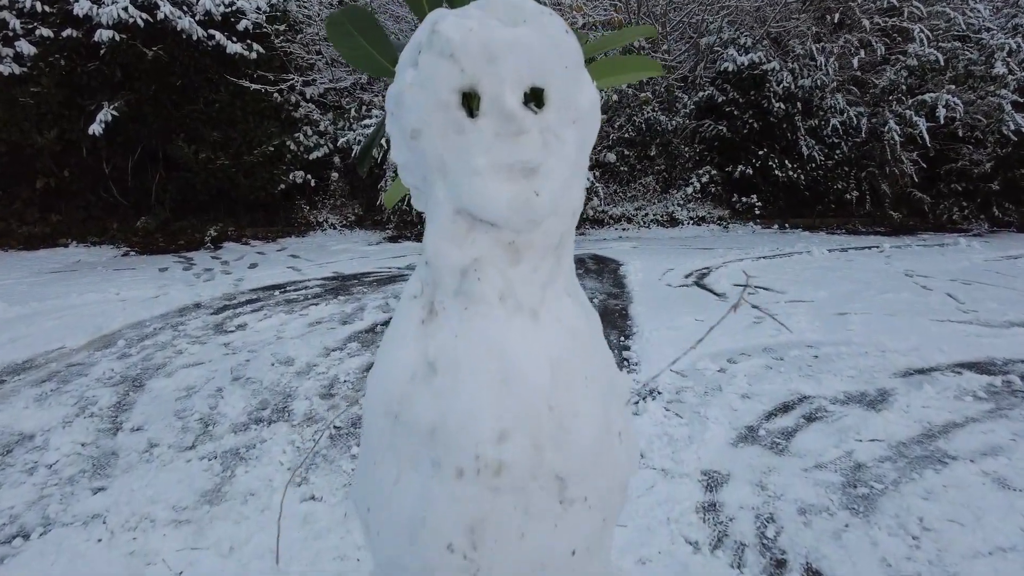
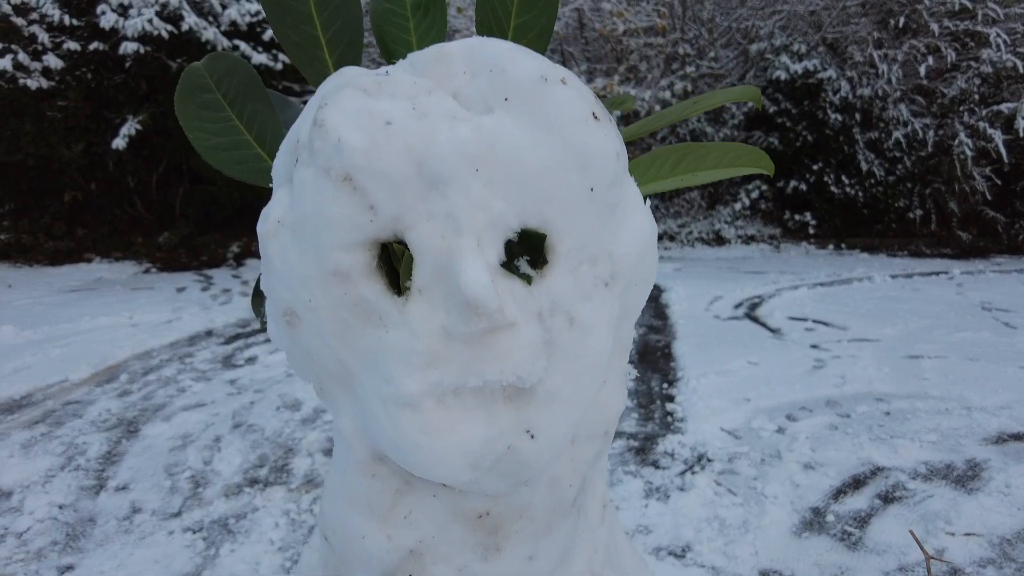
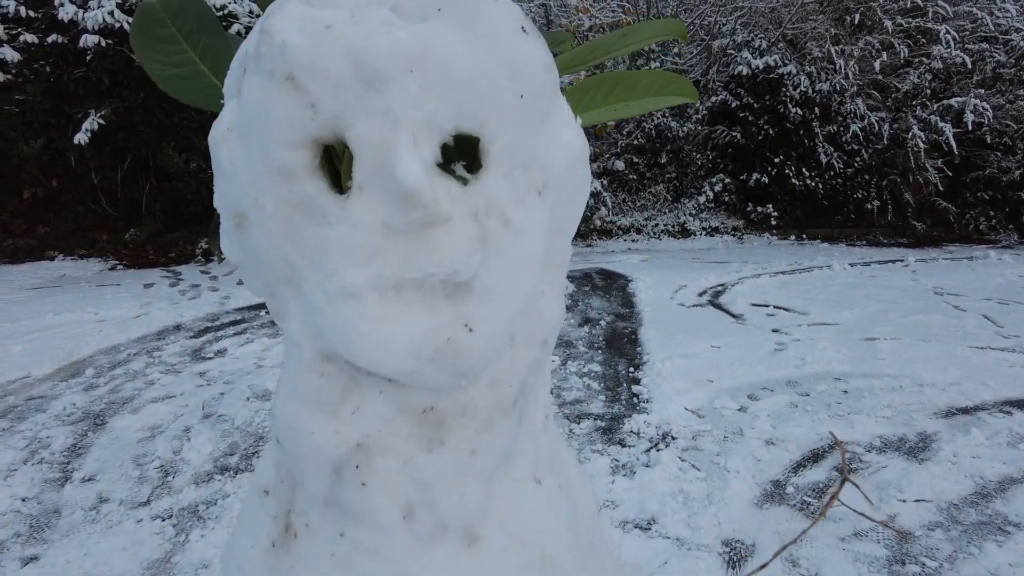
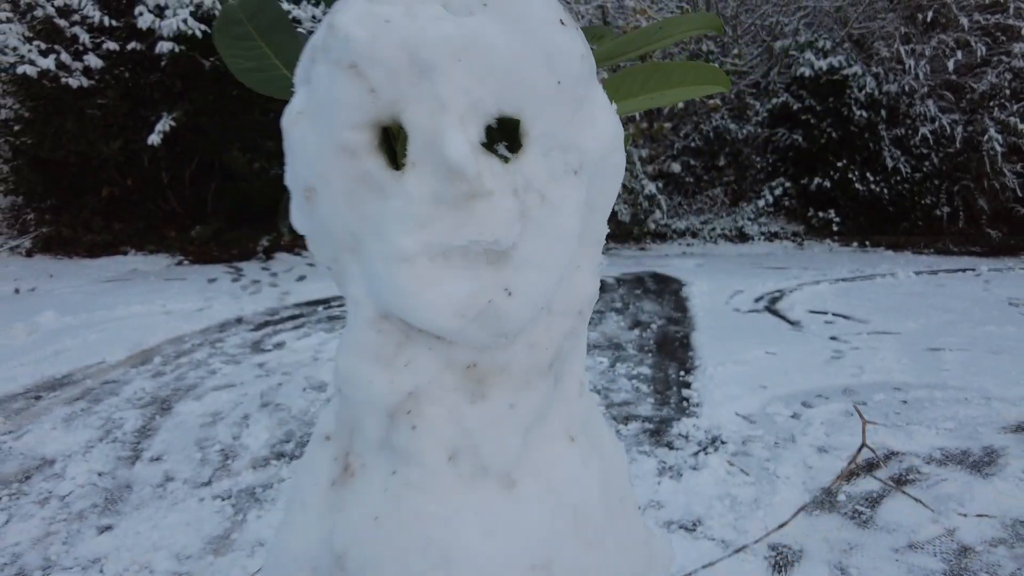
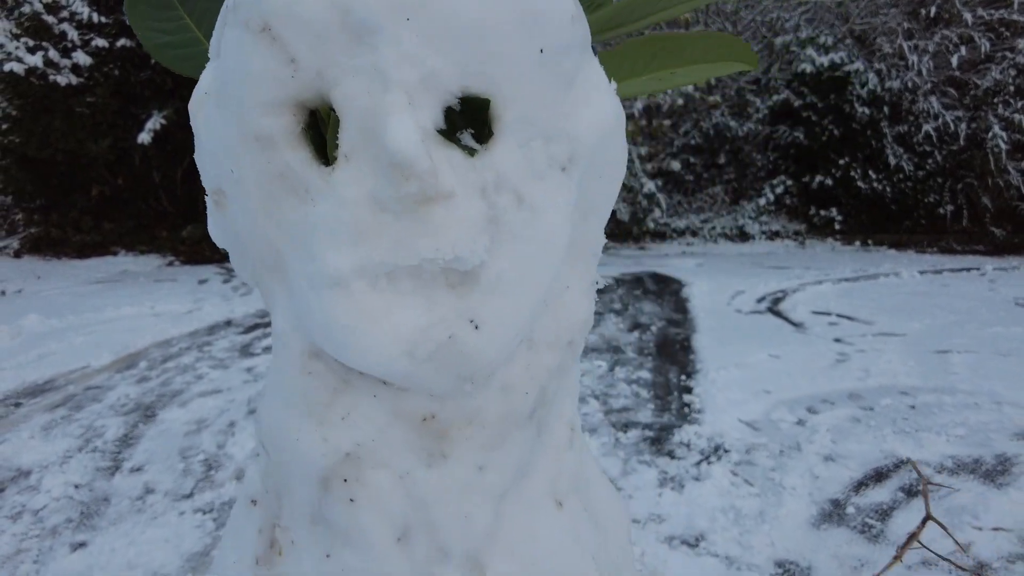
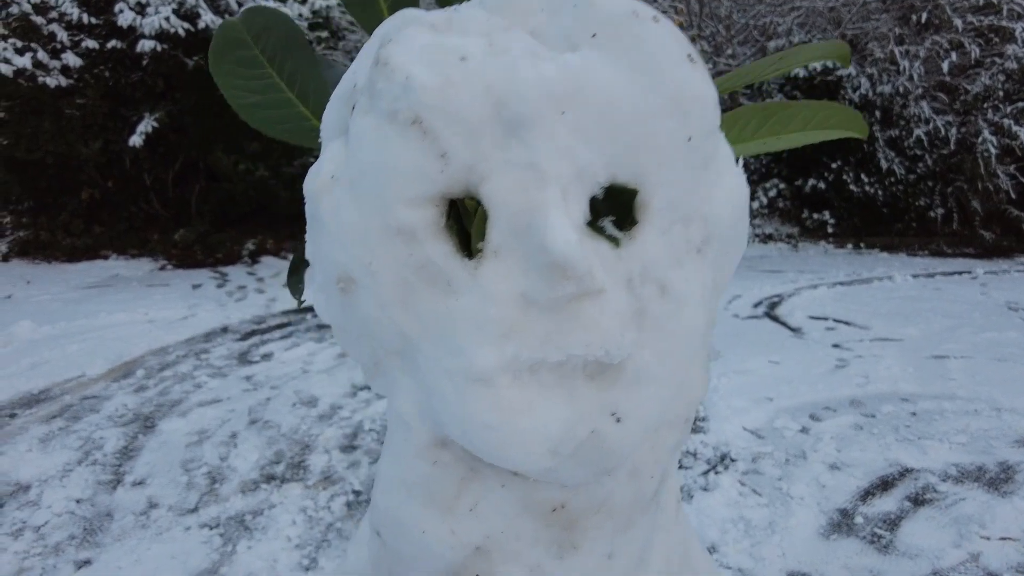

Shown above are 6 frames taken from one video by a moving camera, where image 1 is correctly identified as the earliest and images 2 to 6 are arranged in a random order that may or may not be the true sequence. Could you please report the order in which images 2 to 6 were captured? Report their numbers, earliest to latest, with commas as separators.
3, 2, 6, 5, 4
